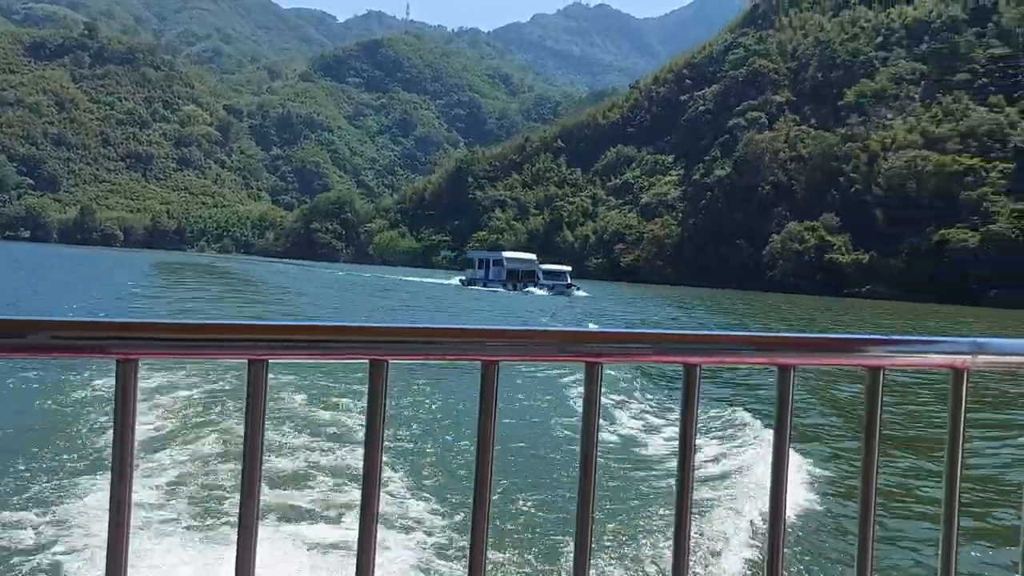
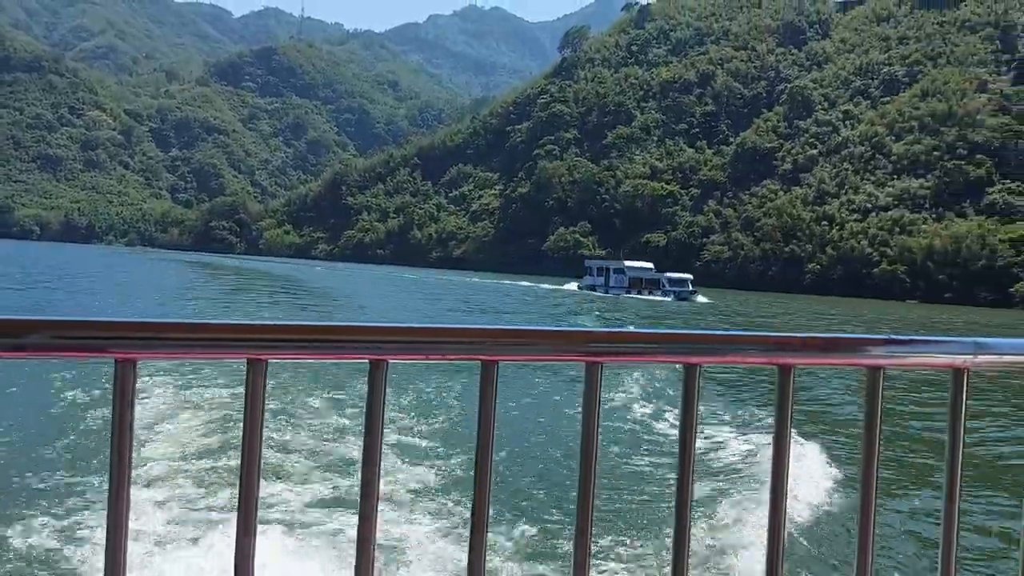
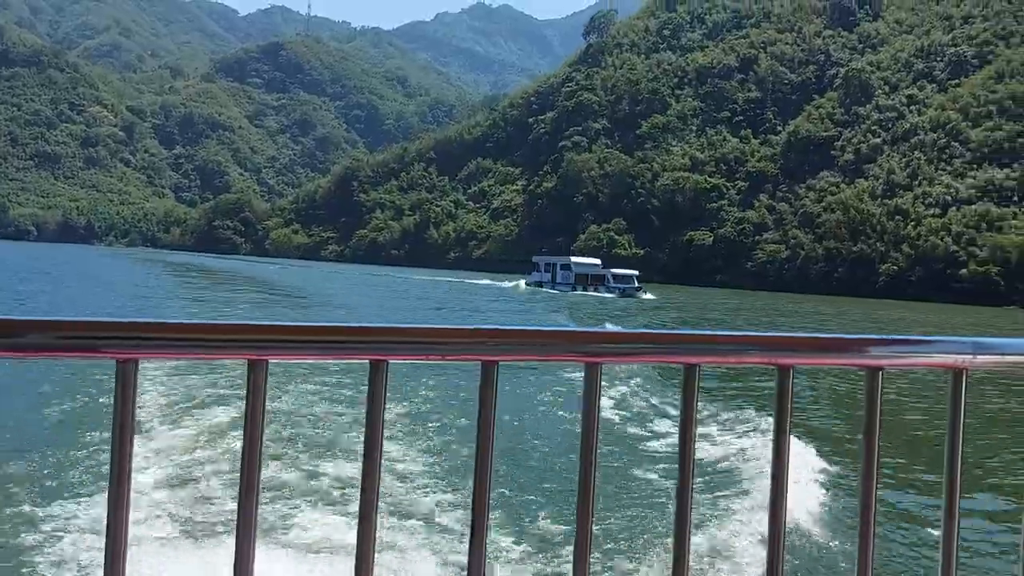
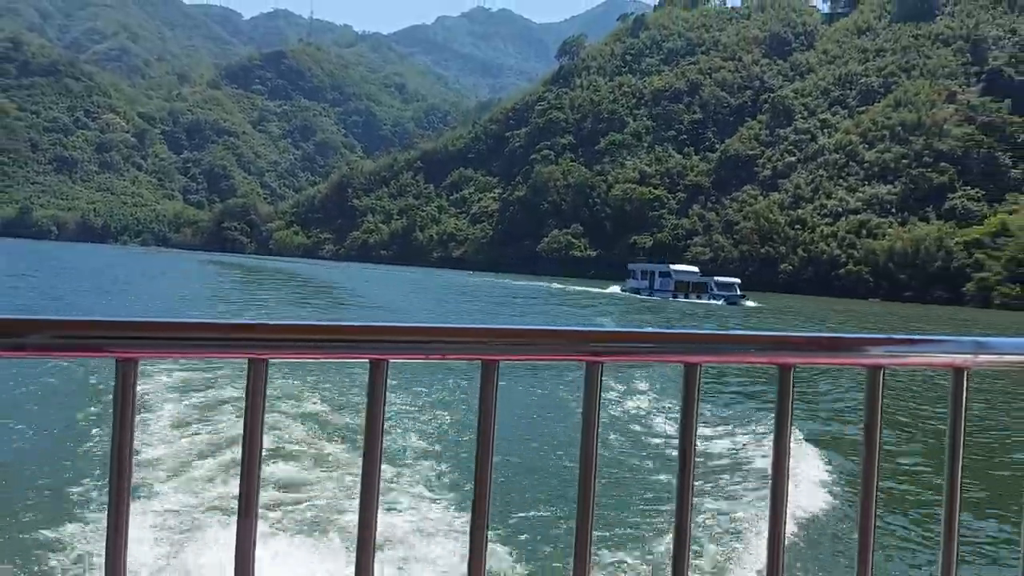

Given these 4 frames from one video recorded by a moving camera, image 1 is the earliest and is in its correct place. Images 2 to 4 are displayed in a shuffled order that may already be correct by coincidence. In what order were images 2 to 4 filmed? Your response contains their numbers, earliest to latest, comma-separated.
3, 2, 4
